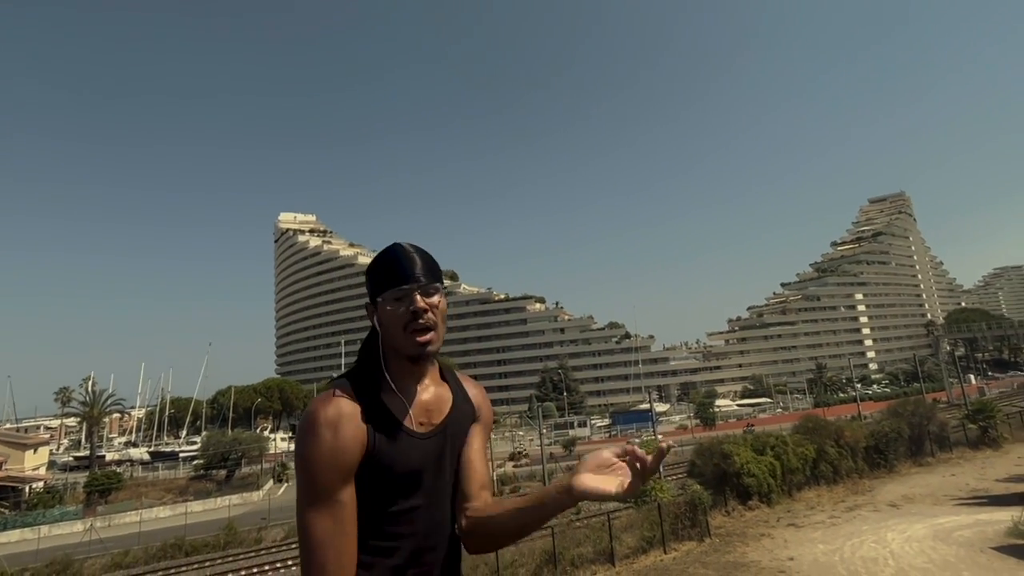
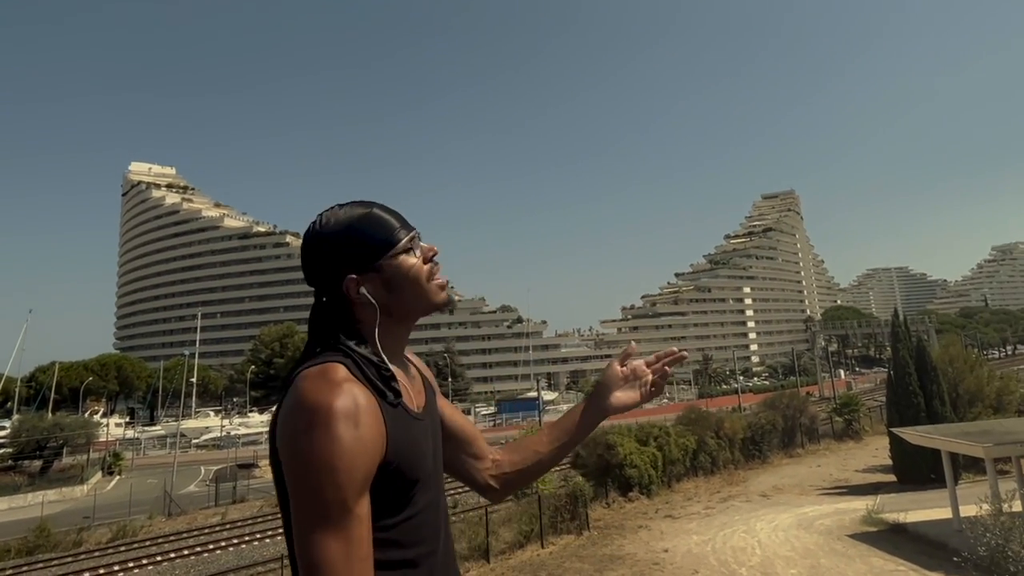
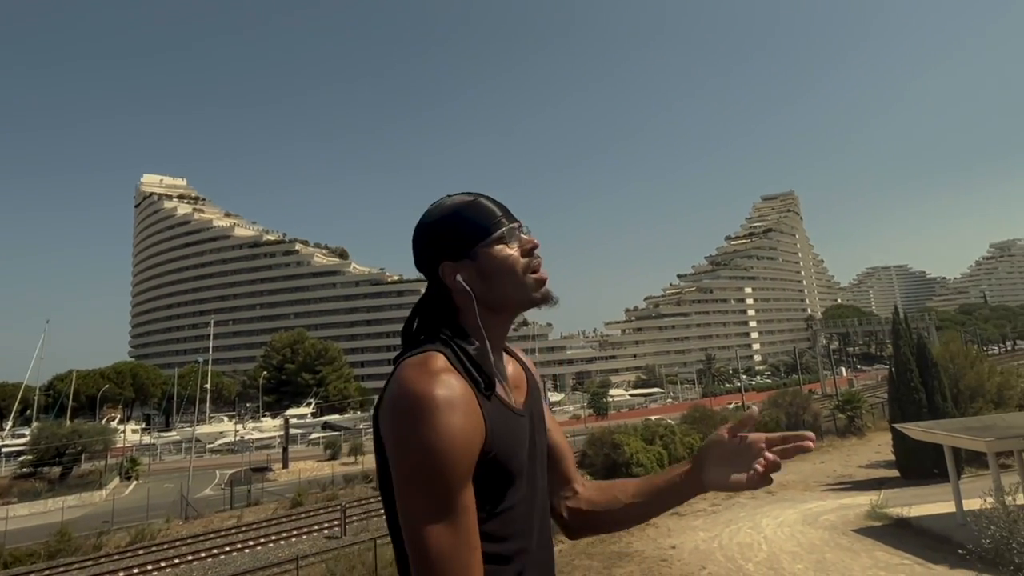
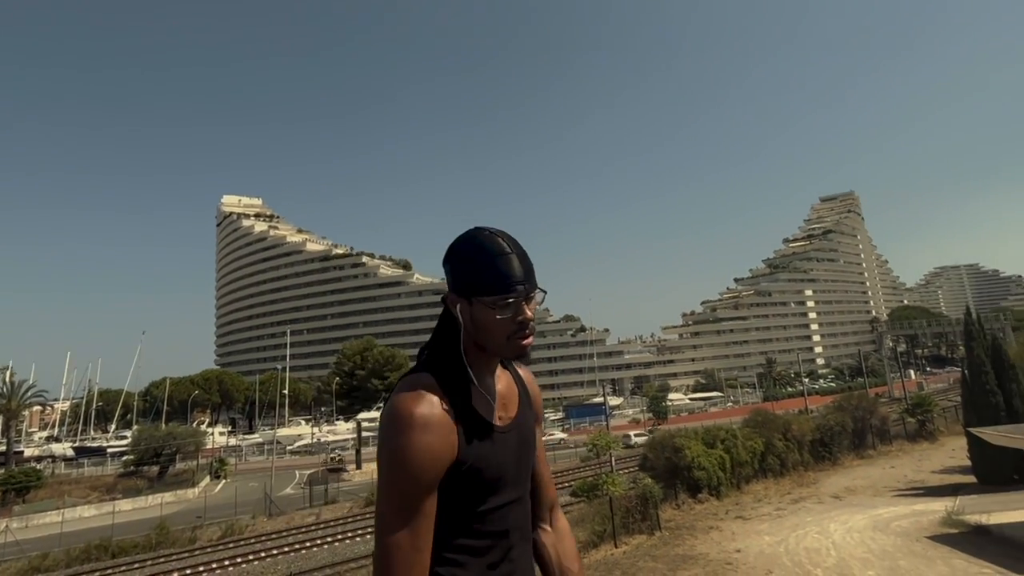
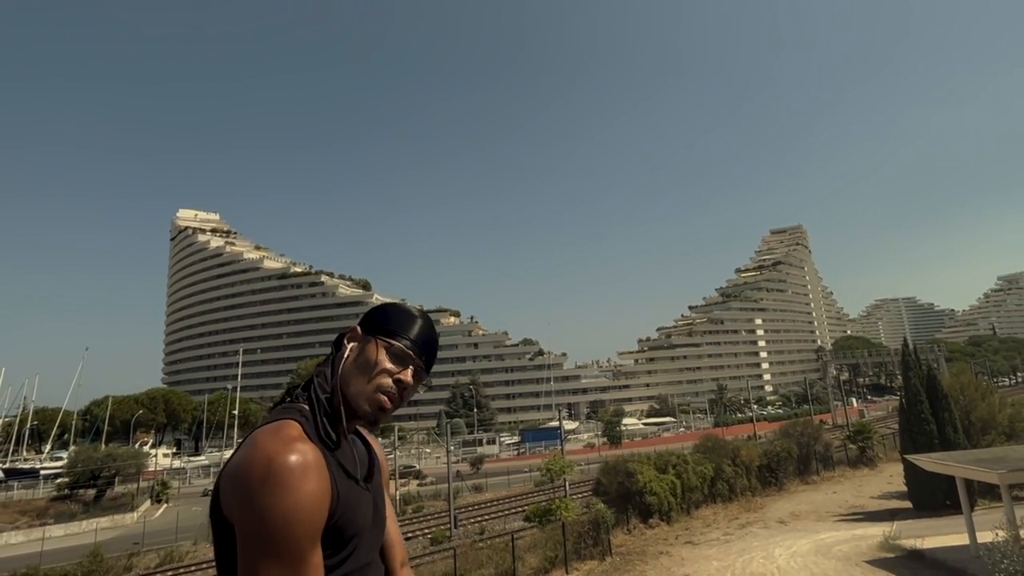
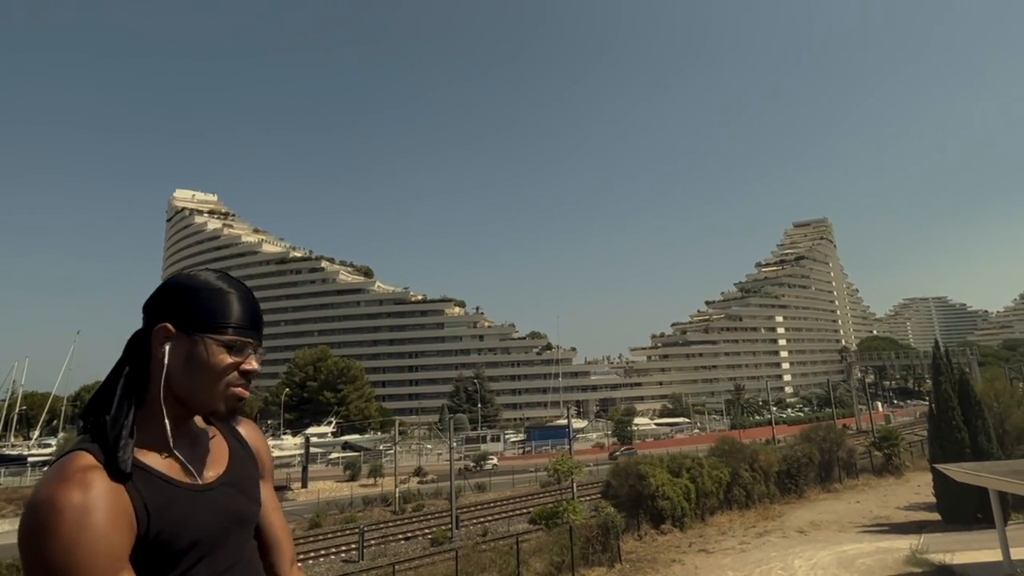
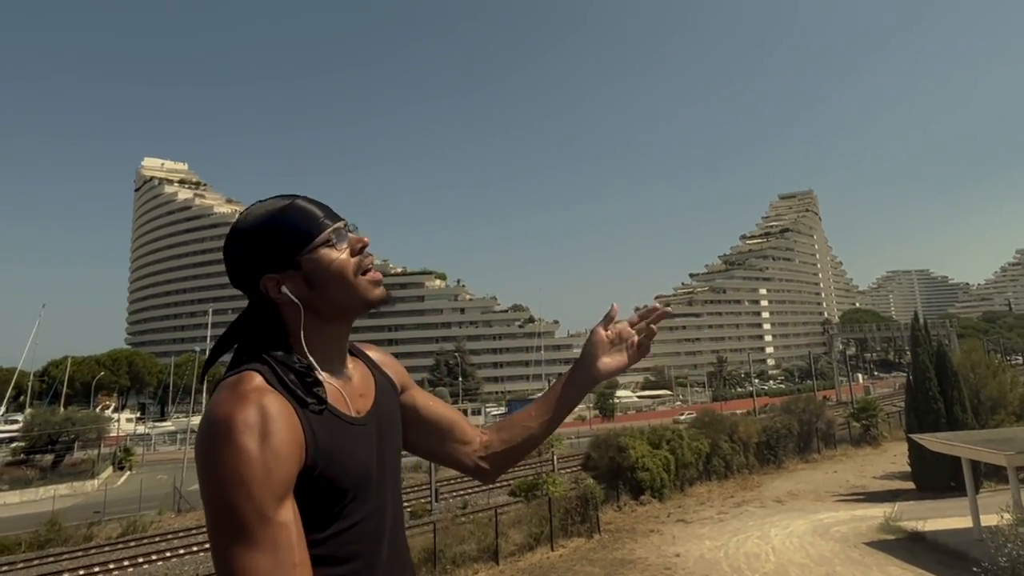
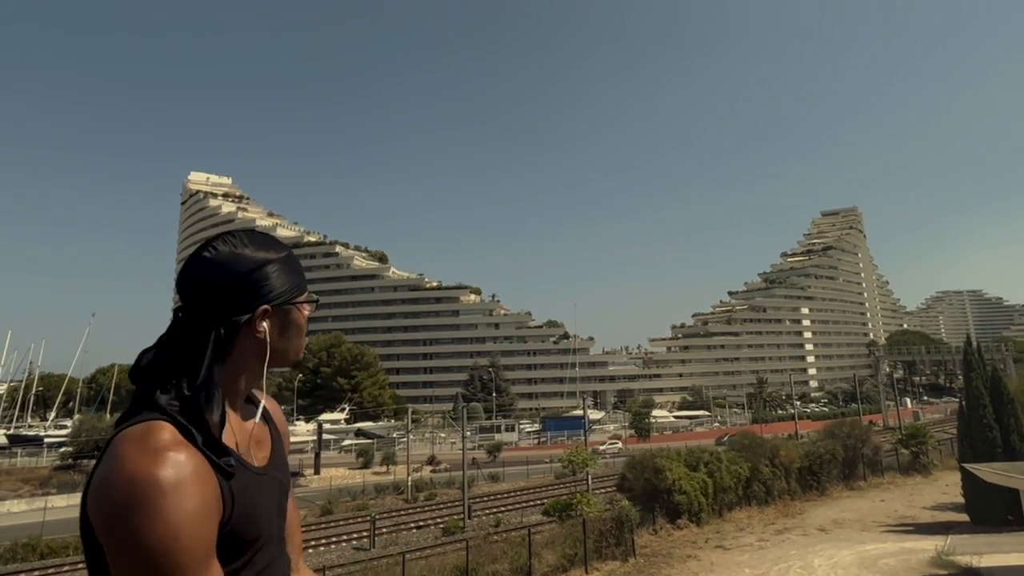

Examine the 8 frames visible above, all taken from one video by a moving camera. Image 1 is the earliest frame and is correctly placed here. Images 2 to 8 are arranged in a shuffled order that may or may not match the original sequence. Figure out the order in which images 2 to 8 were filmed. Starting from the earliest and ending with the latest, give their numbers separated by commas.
4, 3, 2, 7, 8, 6, 5
